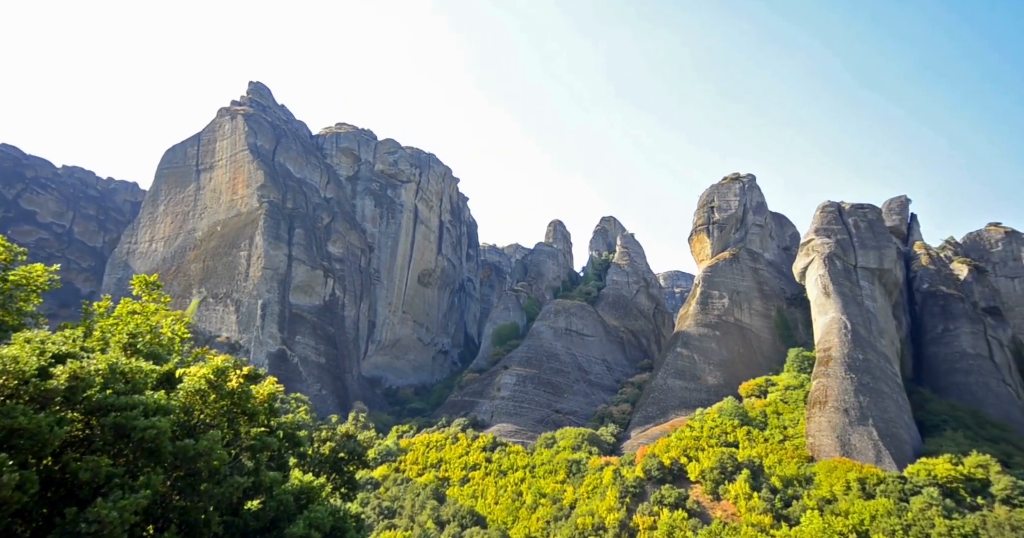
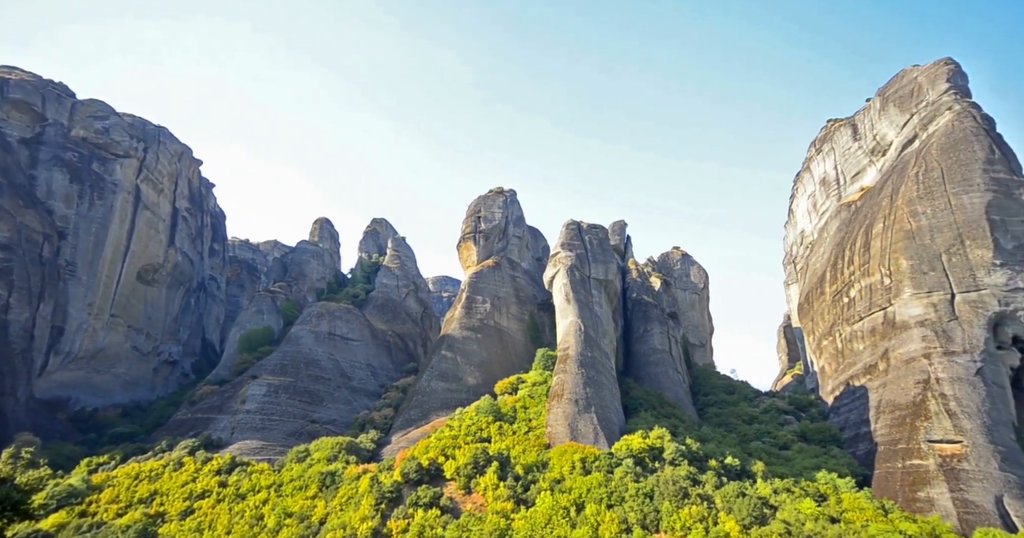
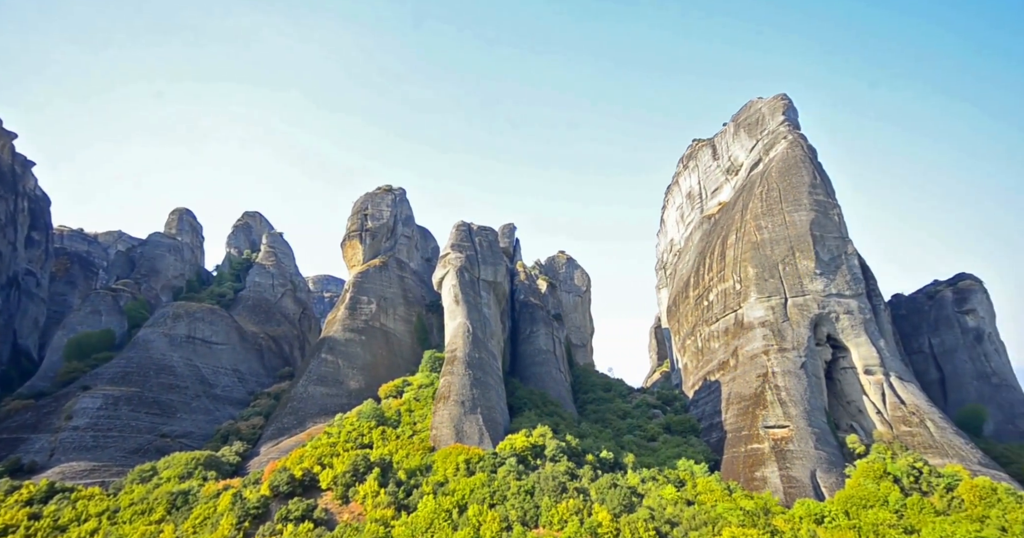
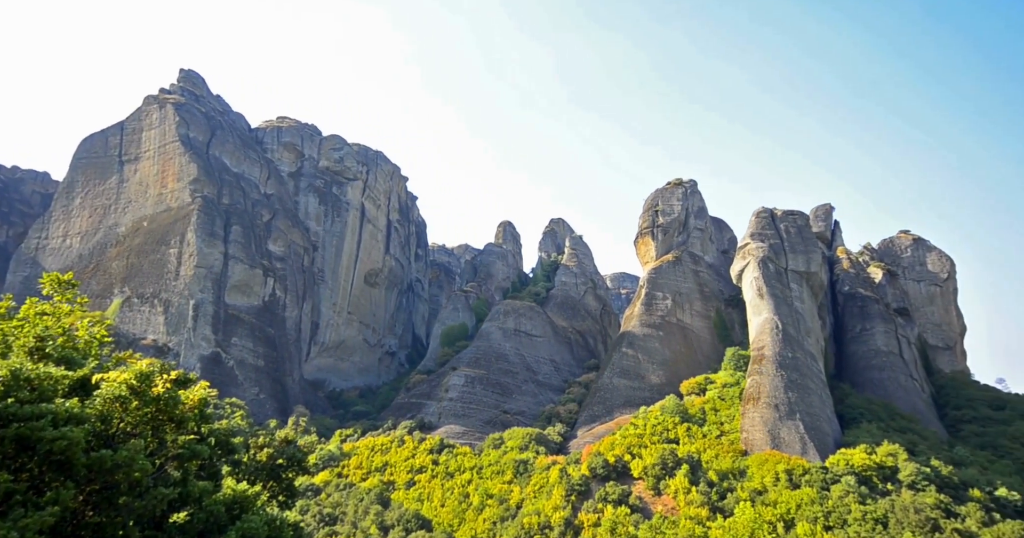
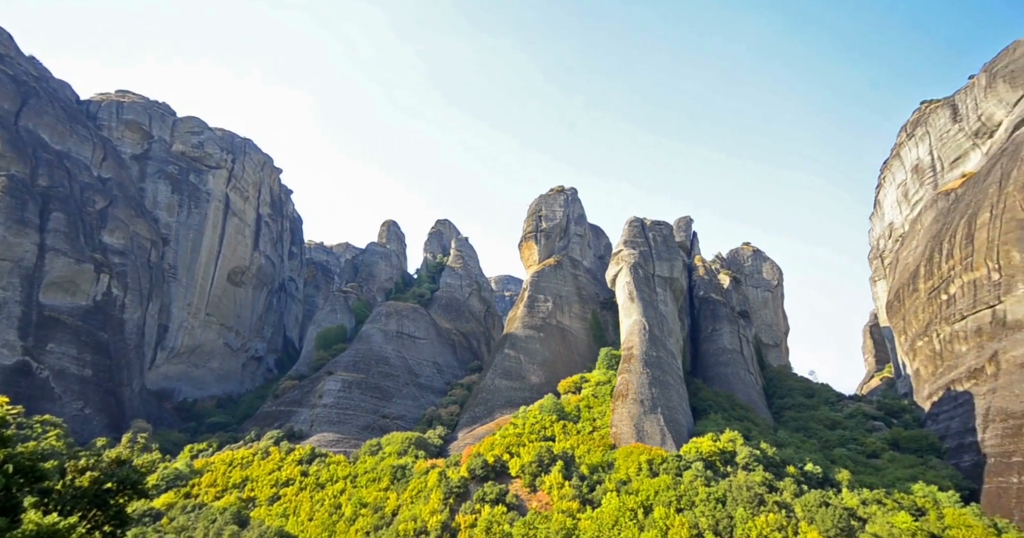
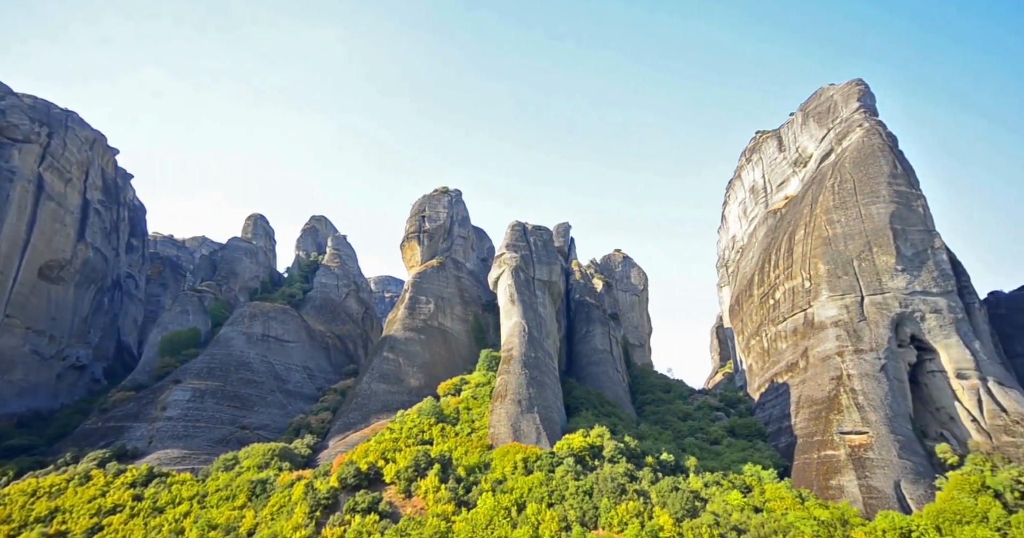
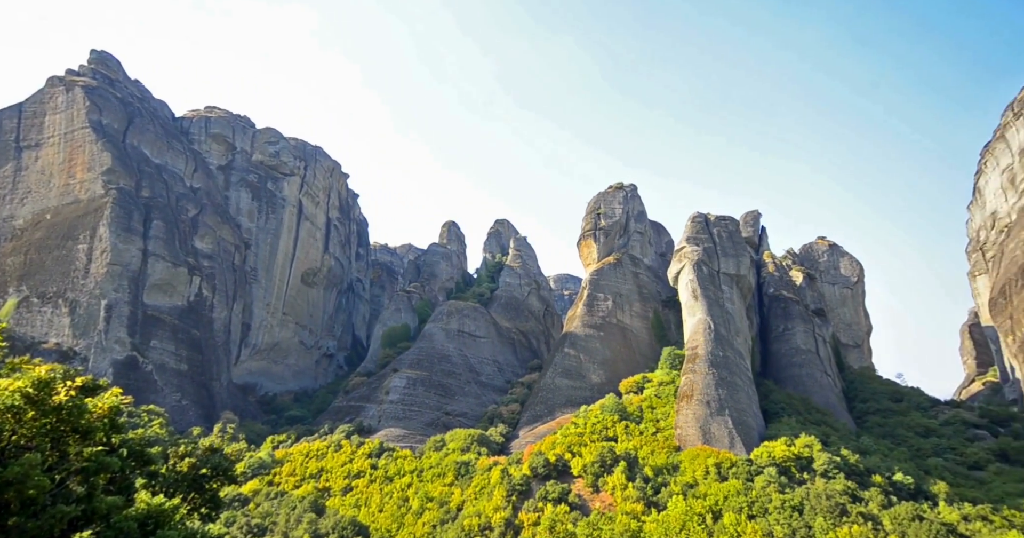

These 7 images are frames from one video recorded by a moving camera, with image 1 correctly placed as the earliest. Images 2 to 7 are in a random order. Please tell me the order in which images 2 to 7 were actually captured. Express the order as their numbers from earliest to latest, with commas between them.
4, 7, 5, 2, 6, 3
